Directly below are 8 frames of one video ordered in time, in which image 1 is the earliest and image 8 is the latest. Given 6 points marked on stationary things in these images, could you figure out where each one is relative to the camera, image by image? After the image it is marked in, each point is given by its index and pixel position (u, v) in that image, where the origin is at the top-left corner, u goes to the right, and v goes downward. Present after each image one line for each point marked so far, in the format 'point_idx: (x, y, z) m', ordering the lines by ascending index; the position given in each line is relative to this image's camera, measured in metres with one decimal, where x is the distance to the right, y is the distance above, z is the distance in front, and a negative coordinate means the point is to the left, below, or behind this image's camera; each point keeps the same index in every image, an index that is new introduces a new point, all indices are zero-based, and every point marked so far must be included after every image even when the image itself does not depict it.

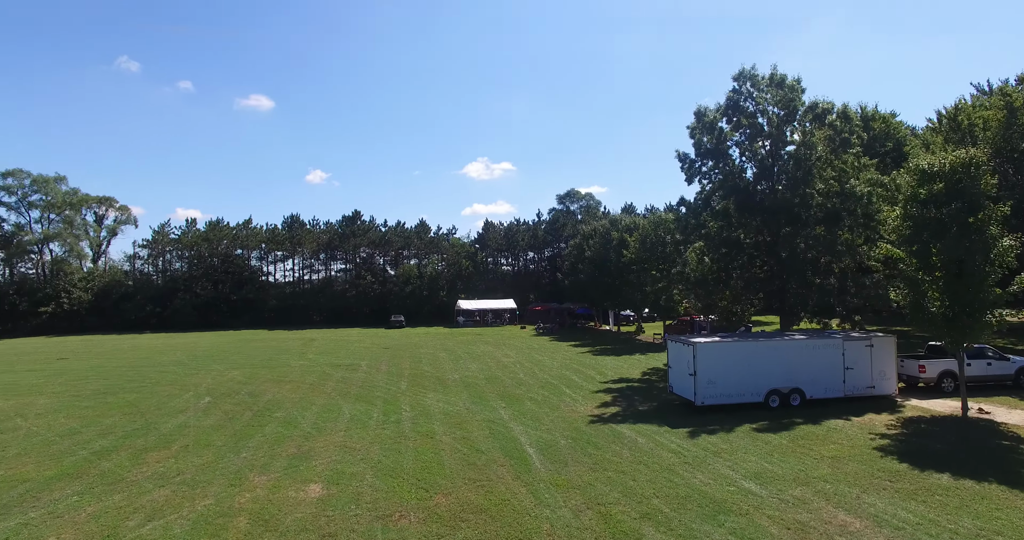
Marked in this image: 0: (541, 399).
0: (+0.8, -3.7, +17.7) m
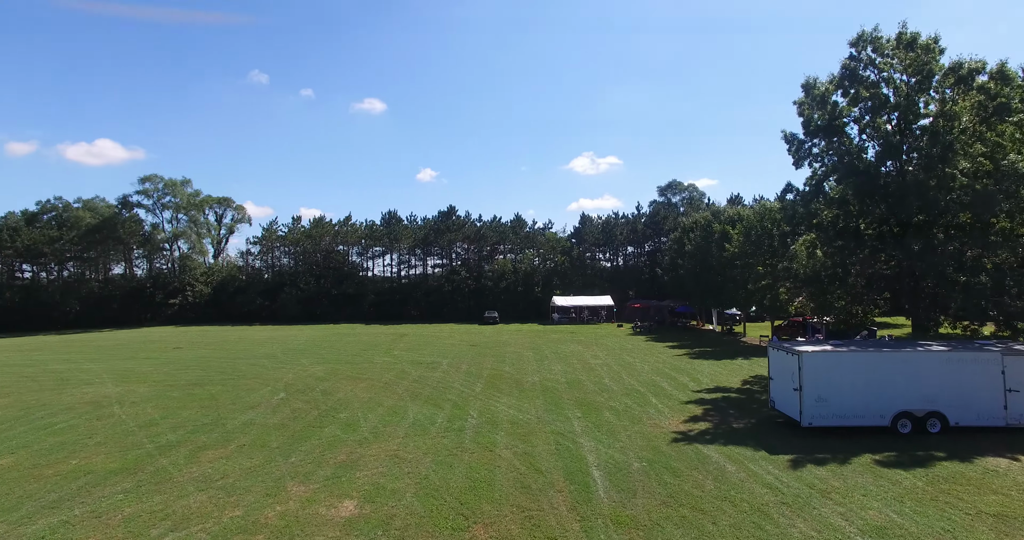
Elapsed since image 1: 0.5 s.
0: (+2.8, -3.5, +15.9) m
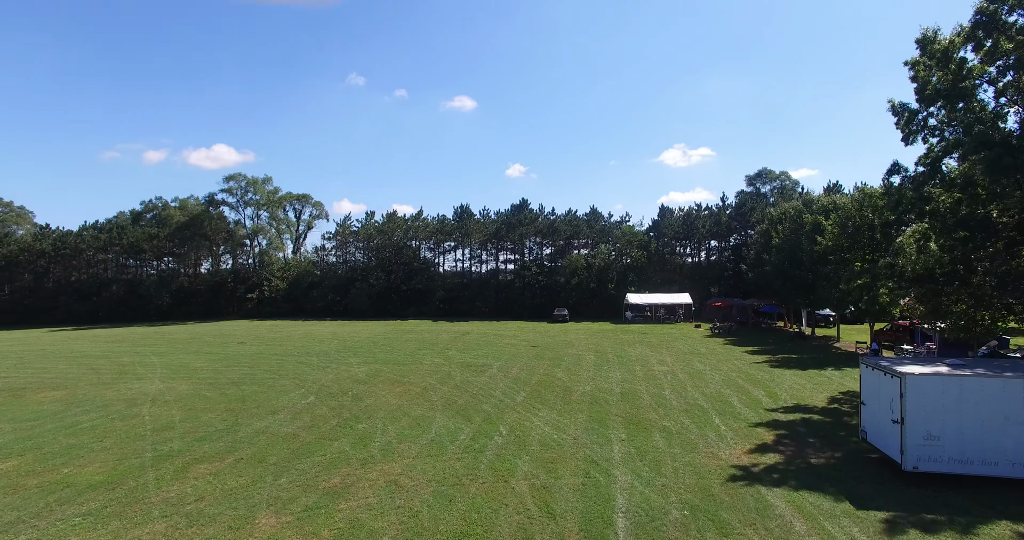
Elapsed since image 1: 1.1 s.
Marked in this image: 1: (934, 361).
0: (+3.6, -3.5, +13.5) m
1: (+7.0, -1.5, +10.3) m
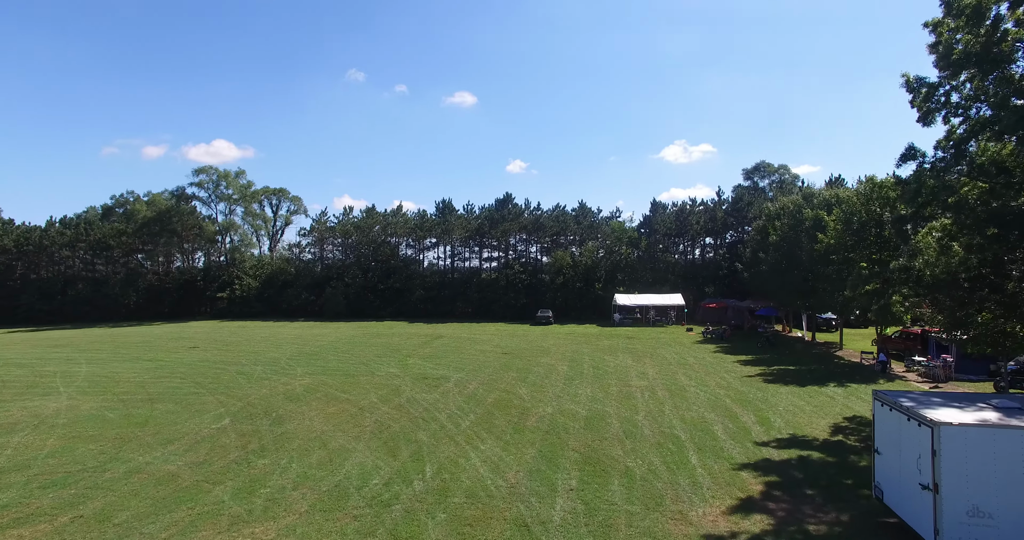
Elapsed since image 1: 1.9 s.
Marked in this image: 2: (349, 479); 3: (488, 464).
0: (+2.3, -3.5, +10.9) m
1: (+5.8, -1.6, +7.7) m
2: (-2.9, -3.7, +11.0) m
3: (-0.4, -3.6, +11.5) m
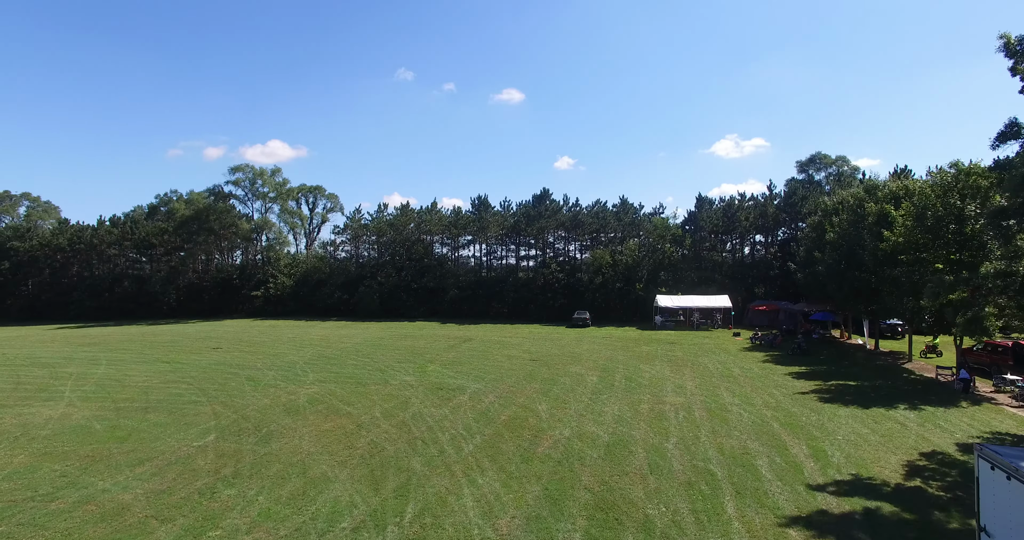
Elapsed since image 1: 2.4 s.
0: (+2.2, -3.6, +8.9) m
1: (+5.4, -1.7, +5.5) m
2: (-2.9, -3.8, +9.4) m
3: (-0.5, -3.7, +9.7) m
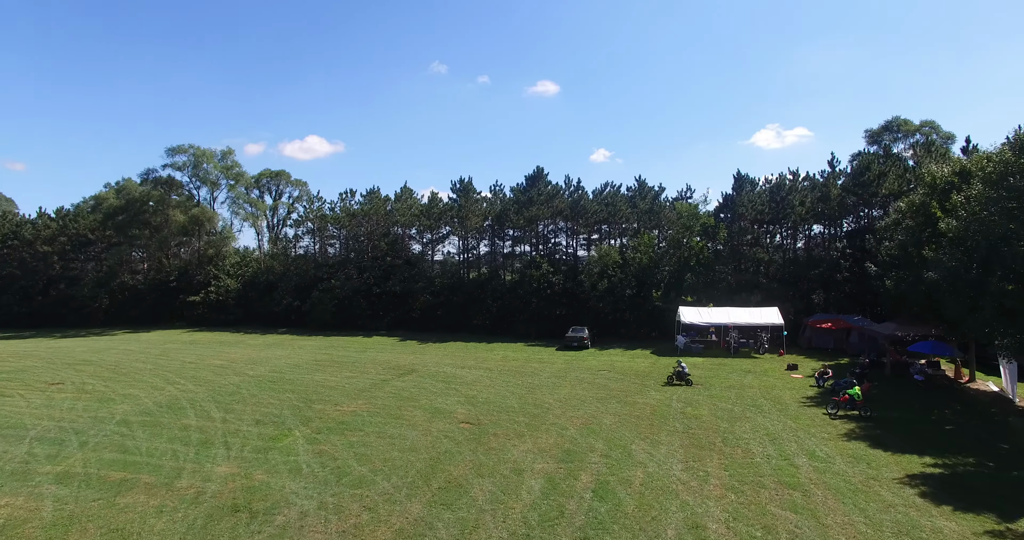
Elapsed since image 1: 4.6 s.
0: (-0.7, -4.0, -0.5) m
1: (+2.3, -2.1, -4.1) m
2: (-5.8, -4.1, +0.3) m
3: (-3.3, -4.0, +0.5) m
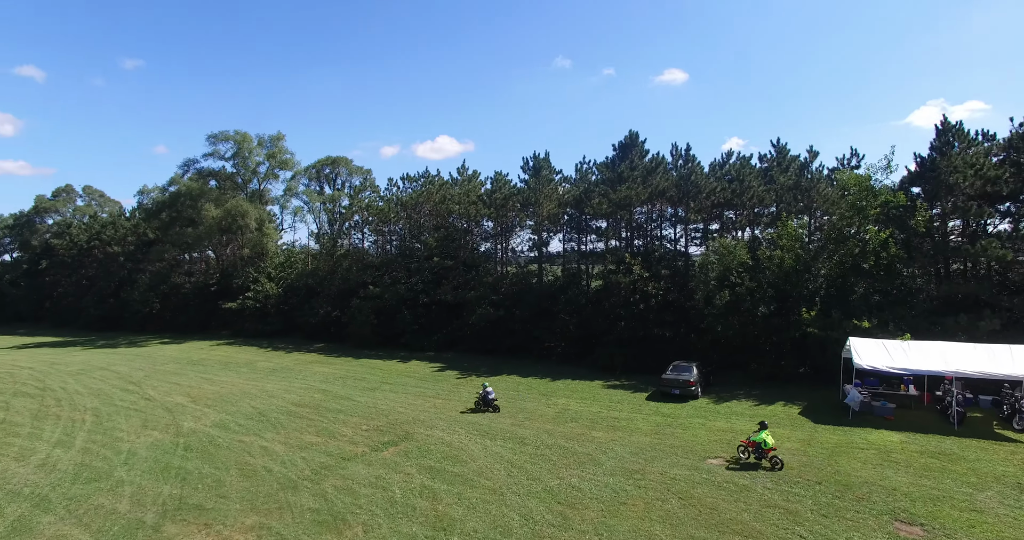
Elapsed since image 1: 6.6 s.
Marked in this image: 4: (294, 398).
0: (-4.5, -4.4, -9.0) m
1: (-2.2, -2.5, -13.2) m
2: (-9.3, -4.5, -7.2) m
3: (-6.8, -4.4, -7.5) m
4: (-6.9, -4.0, +19.9) m
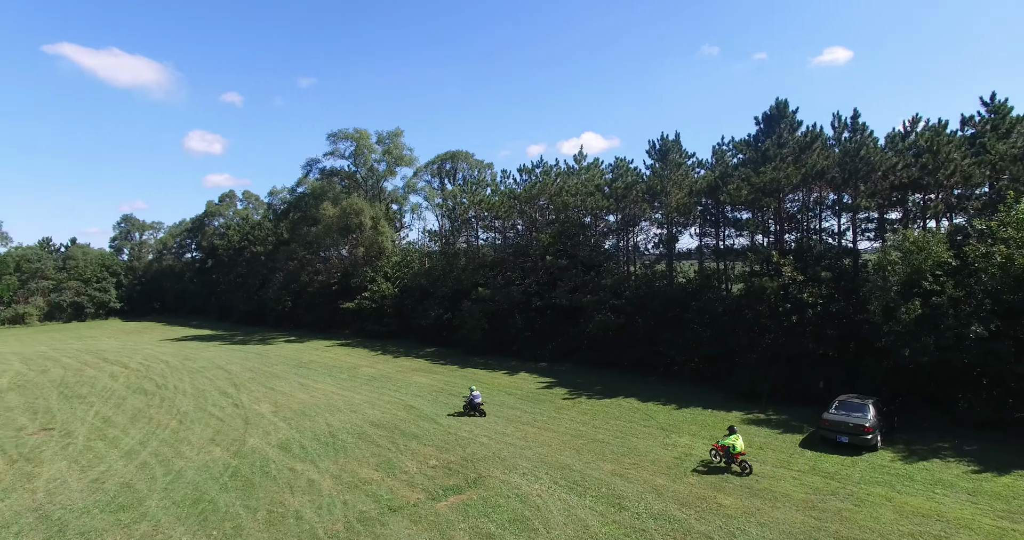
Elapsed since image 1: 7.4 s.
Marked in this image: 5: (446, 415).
0: (-8.1, -4.5, -10.9) m
1: (-6.9, -2.7, -15.5) m
2: (-12.3, -4.6, -8.0) m
3: (-10.0, -4.5, -8.9) m
4: (-3.8, -4.1, +17.8) m
5: (-1.8, -4.0, +17.5) m
